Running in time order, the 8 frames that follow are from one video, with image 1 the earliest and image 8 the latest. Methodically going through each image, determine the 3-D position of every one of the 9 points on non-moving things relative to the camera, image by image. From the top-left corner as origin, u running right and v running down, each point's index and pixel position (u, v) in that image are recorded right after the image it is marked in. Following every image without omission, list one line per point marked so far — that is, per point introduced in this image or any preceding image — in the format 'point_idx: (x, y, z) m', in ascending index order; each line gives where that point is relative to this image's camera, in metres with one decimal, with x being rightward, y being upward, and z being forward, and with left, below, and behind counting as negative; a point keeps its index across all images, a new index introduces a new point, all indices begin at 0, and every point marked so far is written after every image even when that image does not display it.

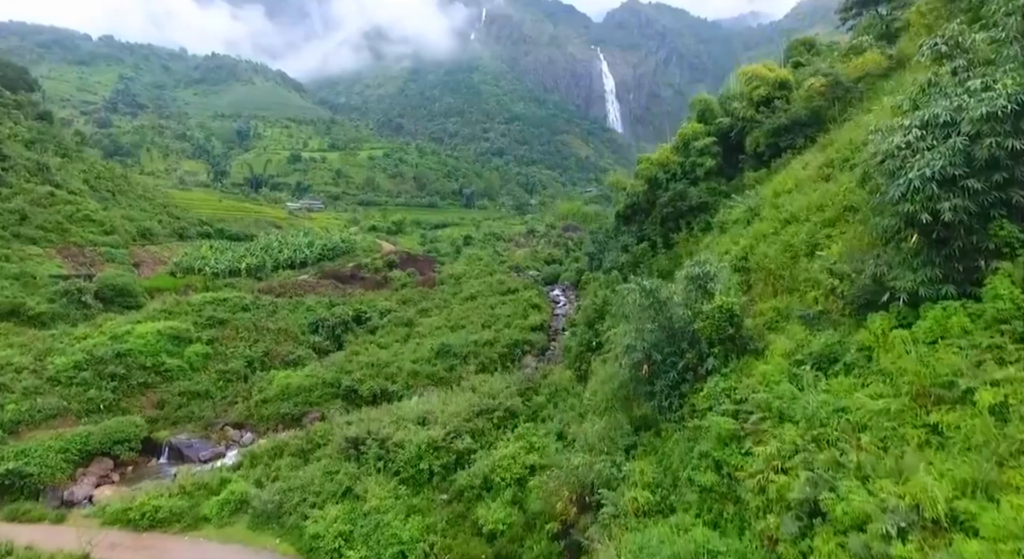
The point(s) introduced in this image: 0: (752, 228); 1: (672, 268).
0: (+5.9, +1.2, +14.7) m
1: (+5.2, +0.4, +19.6) m
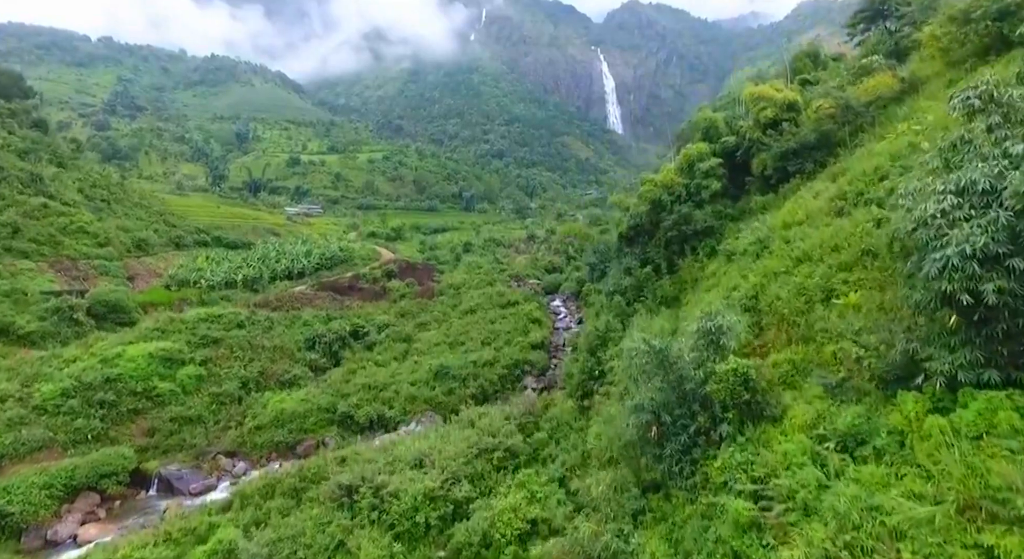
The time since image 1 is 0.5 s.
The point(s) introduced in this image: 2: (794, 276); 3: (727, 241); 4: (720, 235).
0: (+5.9, +0.4, +14.1) m
1: (+5.2, -0.5, +19.0) m
2: (+5.8, 0.0, +12.1) m
3: (+6.9, +1.2, +18.8) m
4: (+6.9, +1.4, +19.7) m
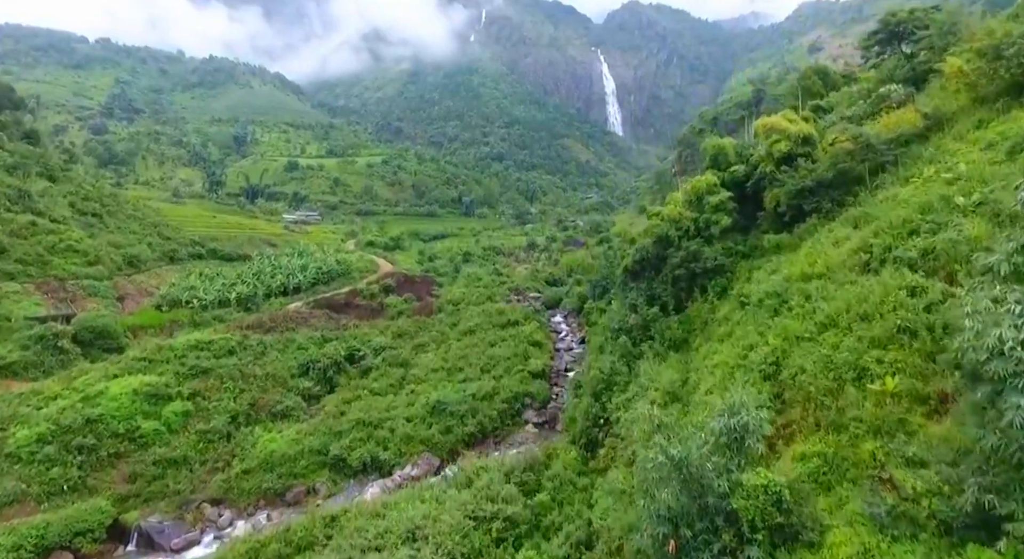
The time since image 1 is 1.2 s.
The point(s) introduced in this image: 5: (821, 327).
0: (+5.9, -0.9, +13.1) m
1: (+5.2, -1.8, +18.0) m
2: (+5.8, -1.3, +11.1) m
3: (+6.9, -0.1, +17.8) m
4: (+6.9, +0.2, +18.7) m
5: (+6.1, -0.9, +11.7) m
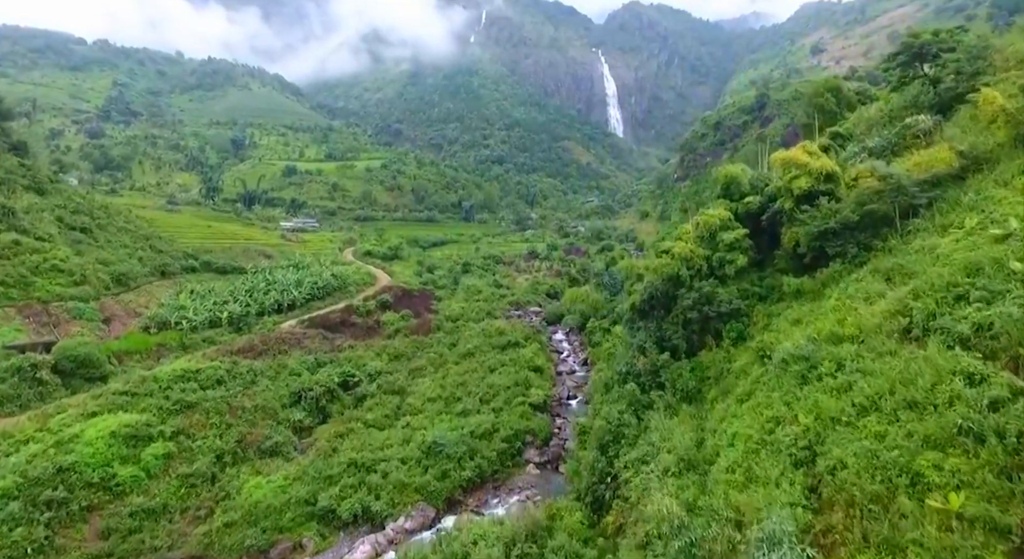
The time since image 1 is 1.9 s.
0: (+5.9, -2.2, +11.8) m
1: (+5.3, -3.1, +16.7) m
2: (+5.8, -2.6, +9.9) m
3: (+6.9, -1.4, +16.5) m
4: (+6.9, -1.2, +17.4) m
5: (+6.1, -2.2, +10.4) m
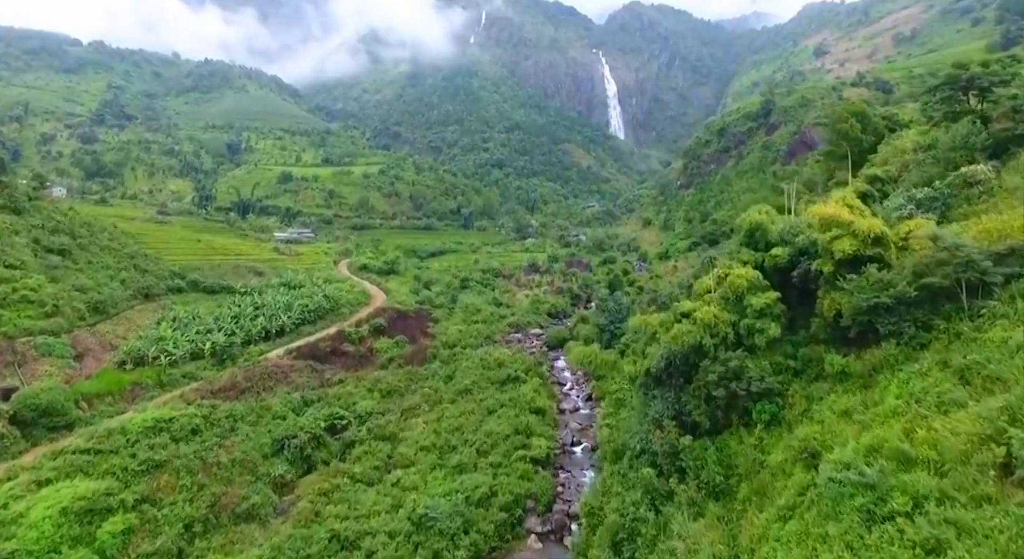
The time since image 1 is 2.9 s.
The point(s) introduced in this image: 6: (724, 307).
0: (+5.9, -4.1, +9.6) m
1: (+5.2, -5.0, +14.5) m
2: (+5.7, -4.5, +7.6) m
3: (+6.9, -3.3, +14.3) m
4: (+6.9, -3.0, +15.1) m
5: (+6.1, -4.1, +8.2) m
6: (+6.0, -0.7, +17.2) m
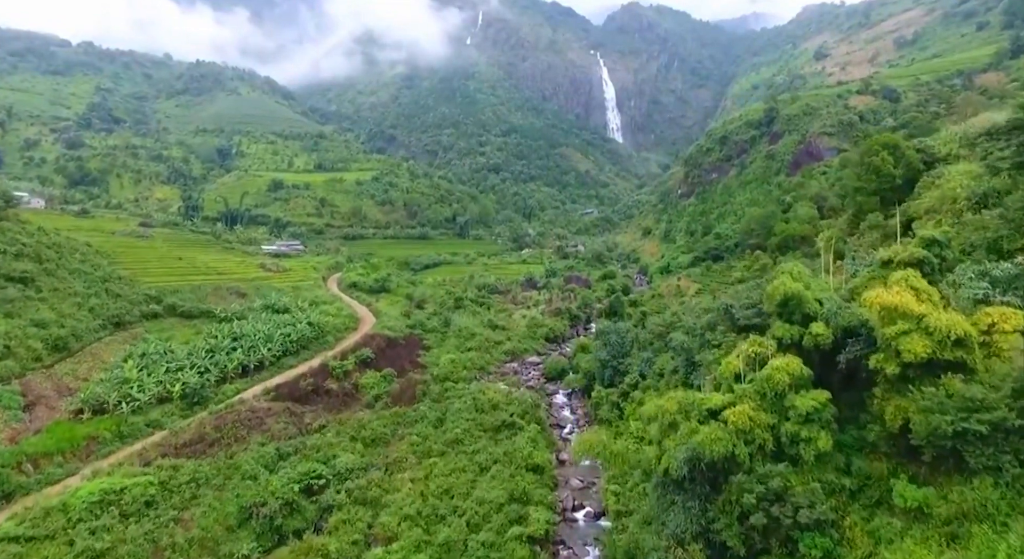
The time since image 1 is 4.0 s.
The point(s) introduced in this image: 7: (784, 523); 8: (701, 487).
0: (+5.8, -6.3, +6.7) m
1: (+5.1, -7.1, +11.6) m
2: (+5.6, -6.7, +4.7) m
3: (+6.7, -5.5, +11.4) m
4: (+6.7, -5.2, +12.3) m
5: (+5.9, -6.3, +5.3) m
6: (+5.9, -2.9, +14.3) m
7: (+5.8, -5.2, +12.6) m
8: (+4.8, -5.3, +15.3) m
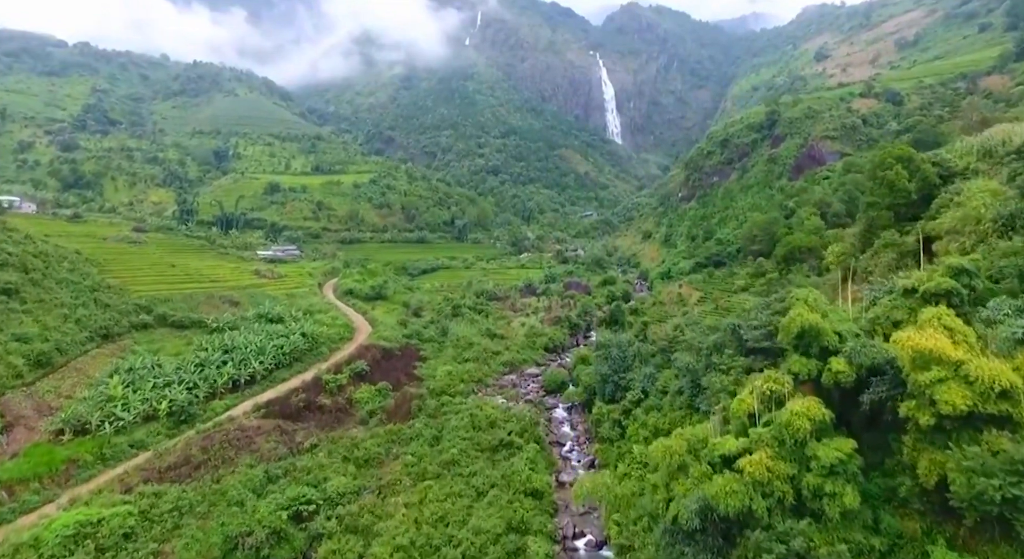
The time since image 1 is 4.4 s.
0: (+5.7, -7.1, +5.6) m
1: (+5.0, -7.9, +10.5) m
2: (+5.6, -7.4, +3.6) m
3: (+6.6, -6.3, +10.3) m
4: (+6.6, -6.0, +11.1) m
5: (+5.9, -7.1, +4.2) m
6: (+5.8, -3.6, +13.2) m
7: (+5.7, -5.9, +11.5) m
8: (+4.8, -6.1, +14.2) m
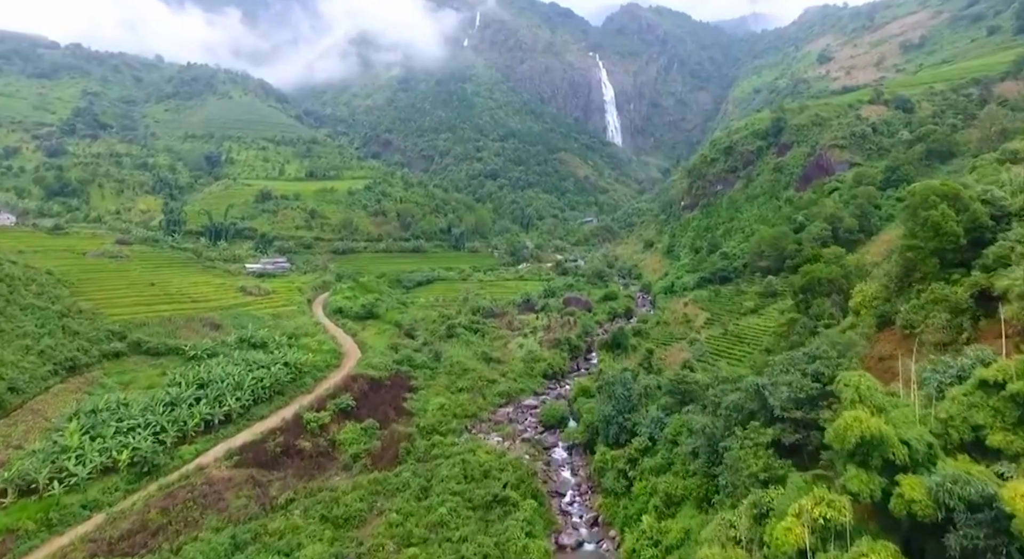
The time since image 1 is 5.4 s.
0: (+5.5, -9.0, +2.6) m
1: (+4.8, -9.9, +7.5) m
2: (+5.3, -9.4, +0.6) m
3: (+6.4, -8.2, +7.3) m
4: (+6.4, -8.0, +8.2) m
5: (+5.7, -9.1, +1.2) m
6: (+5.6, -5.6, +10.2) m
7: (+5.5, -7.9, +8.5) m
8: (+4.5, -8.0, +11.2) m
